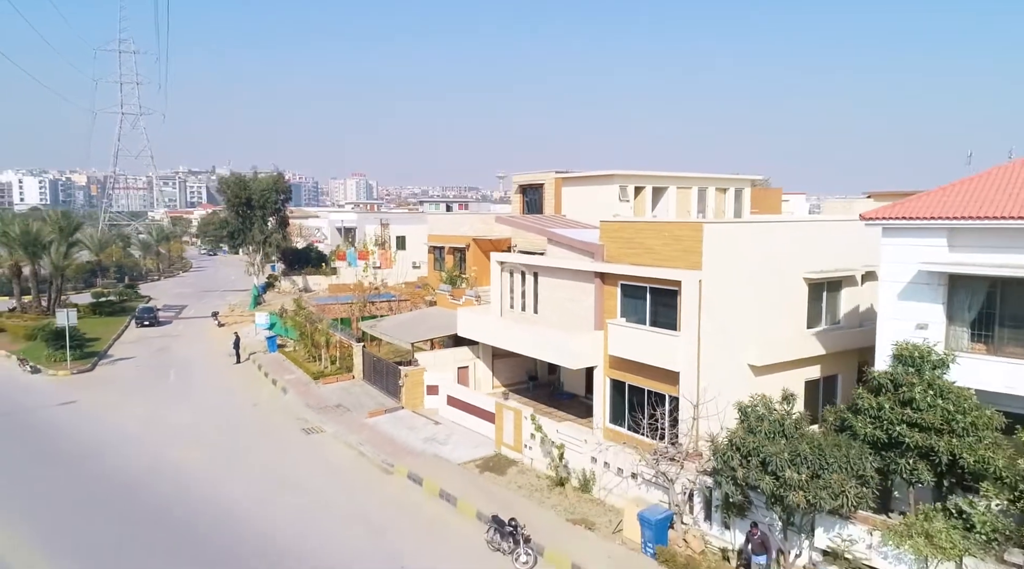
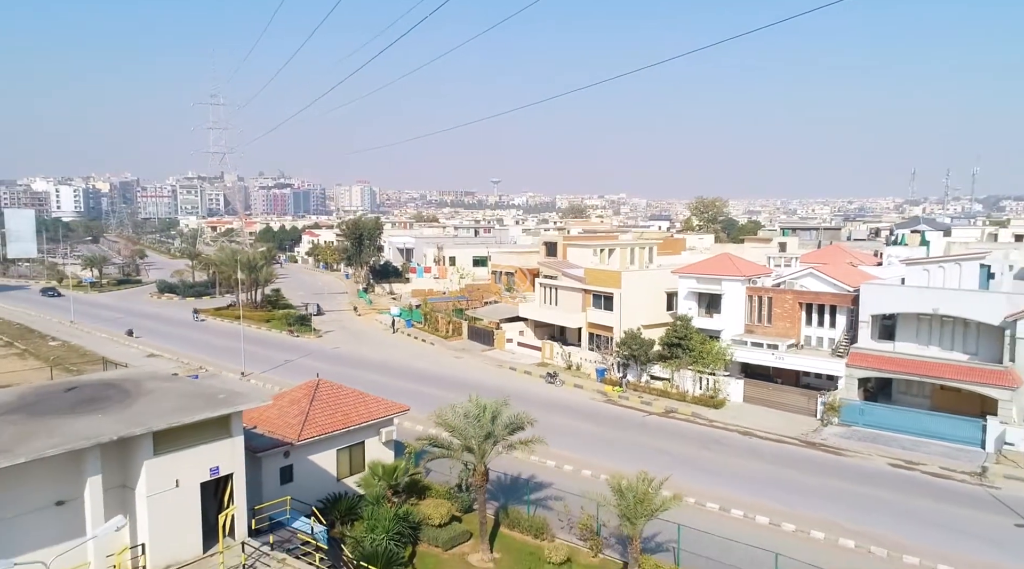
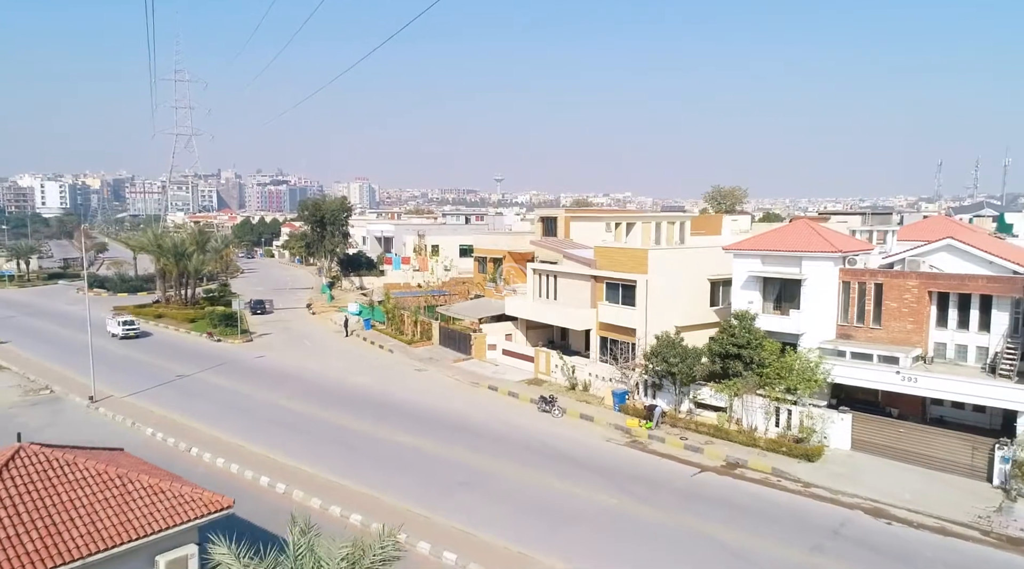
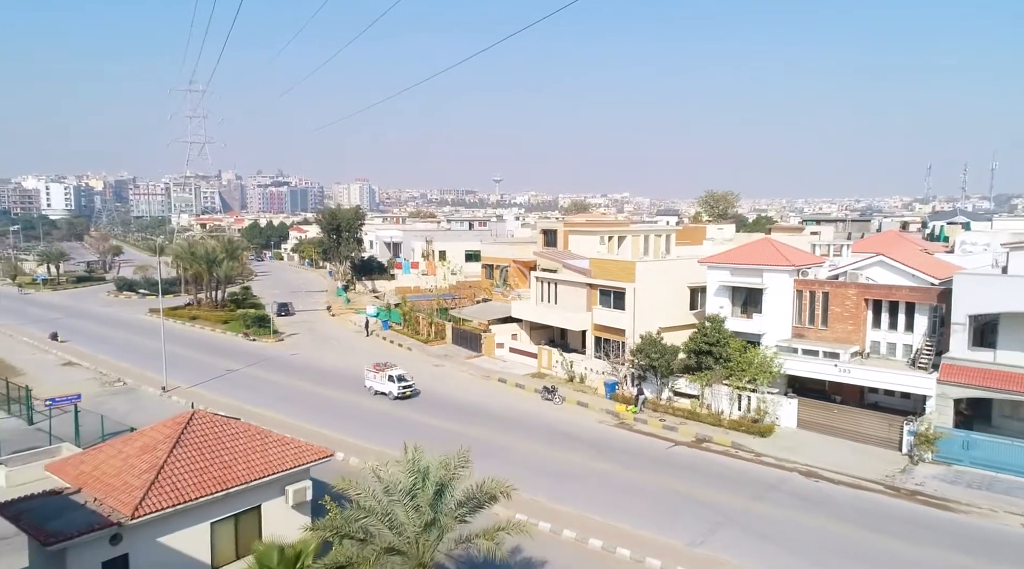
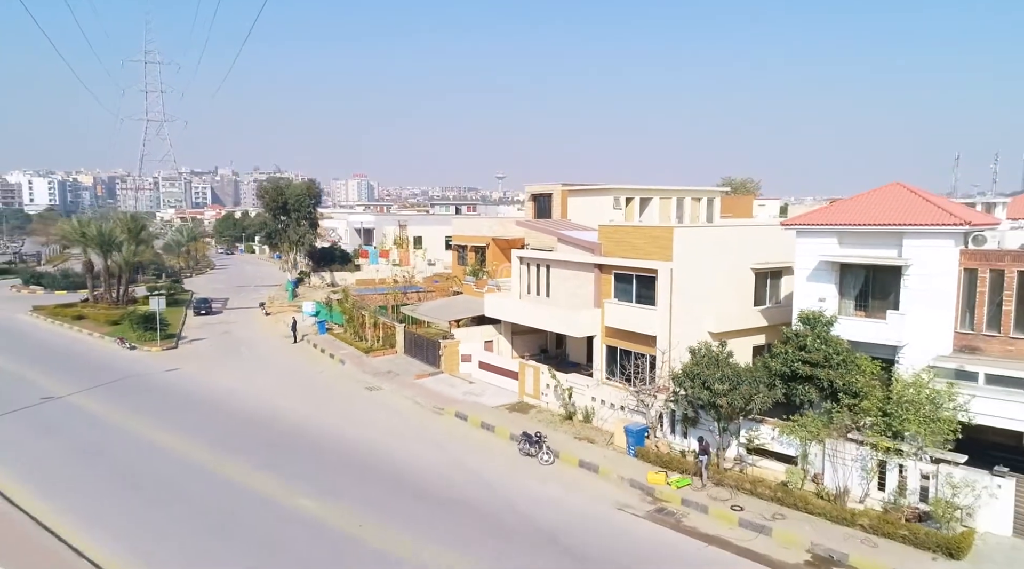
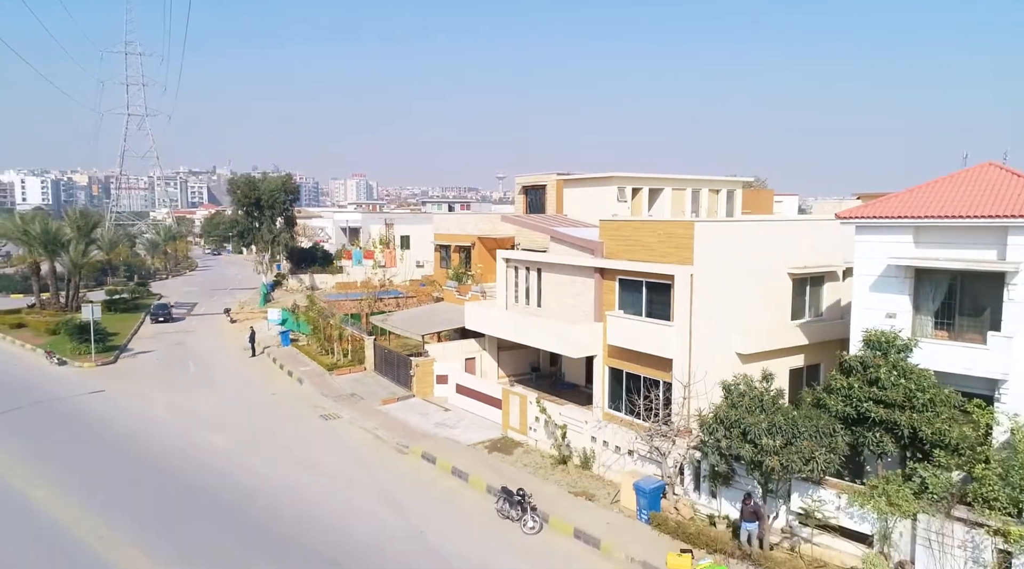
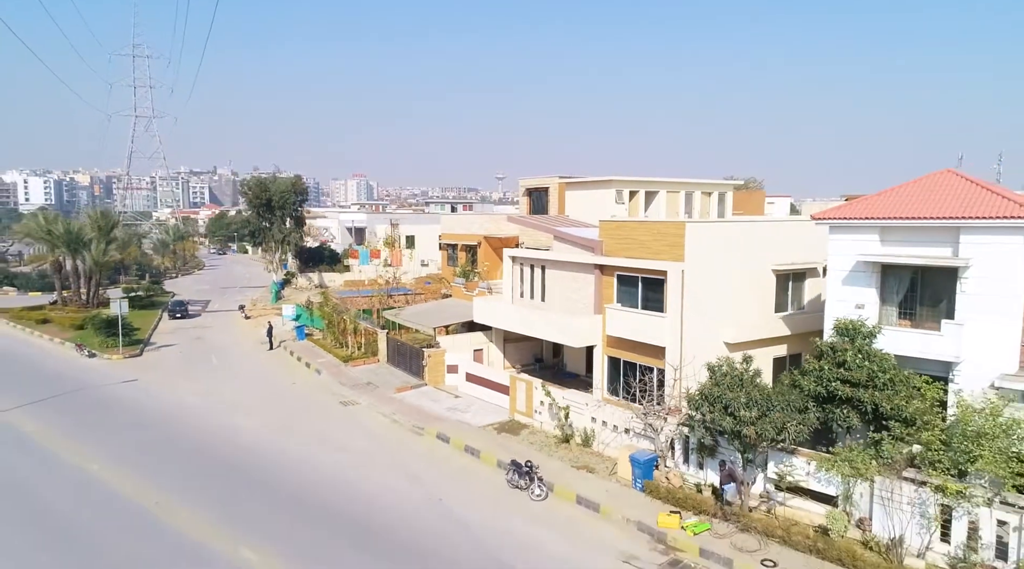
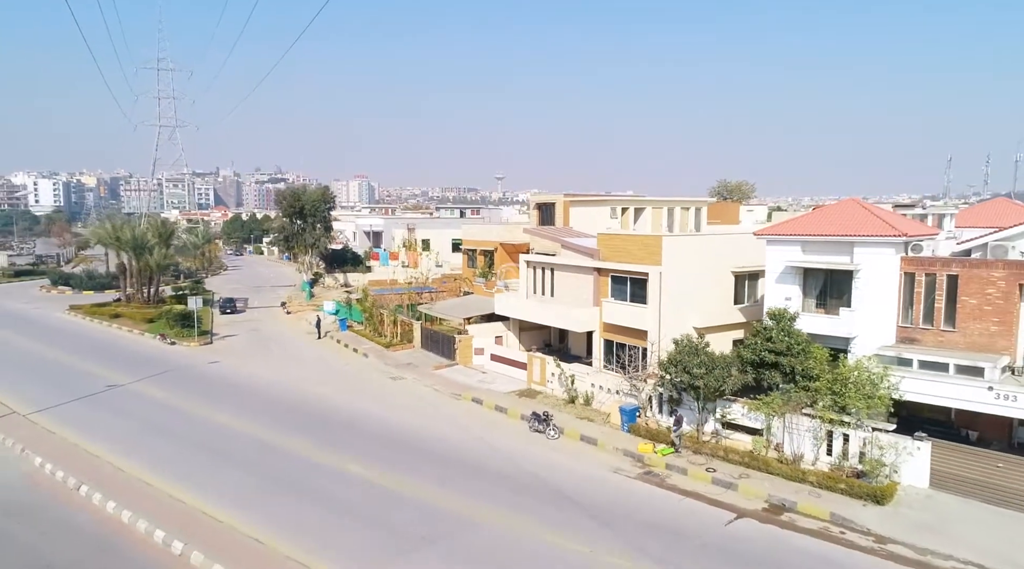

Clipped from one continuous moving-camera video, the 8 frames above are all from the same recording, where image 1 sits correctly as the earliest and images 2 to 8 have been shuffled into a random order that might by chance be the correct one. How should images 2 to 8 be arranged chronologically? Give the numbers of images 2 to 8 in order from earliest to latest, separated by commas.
6, 7, 5, 8, 3, 4, 2
